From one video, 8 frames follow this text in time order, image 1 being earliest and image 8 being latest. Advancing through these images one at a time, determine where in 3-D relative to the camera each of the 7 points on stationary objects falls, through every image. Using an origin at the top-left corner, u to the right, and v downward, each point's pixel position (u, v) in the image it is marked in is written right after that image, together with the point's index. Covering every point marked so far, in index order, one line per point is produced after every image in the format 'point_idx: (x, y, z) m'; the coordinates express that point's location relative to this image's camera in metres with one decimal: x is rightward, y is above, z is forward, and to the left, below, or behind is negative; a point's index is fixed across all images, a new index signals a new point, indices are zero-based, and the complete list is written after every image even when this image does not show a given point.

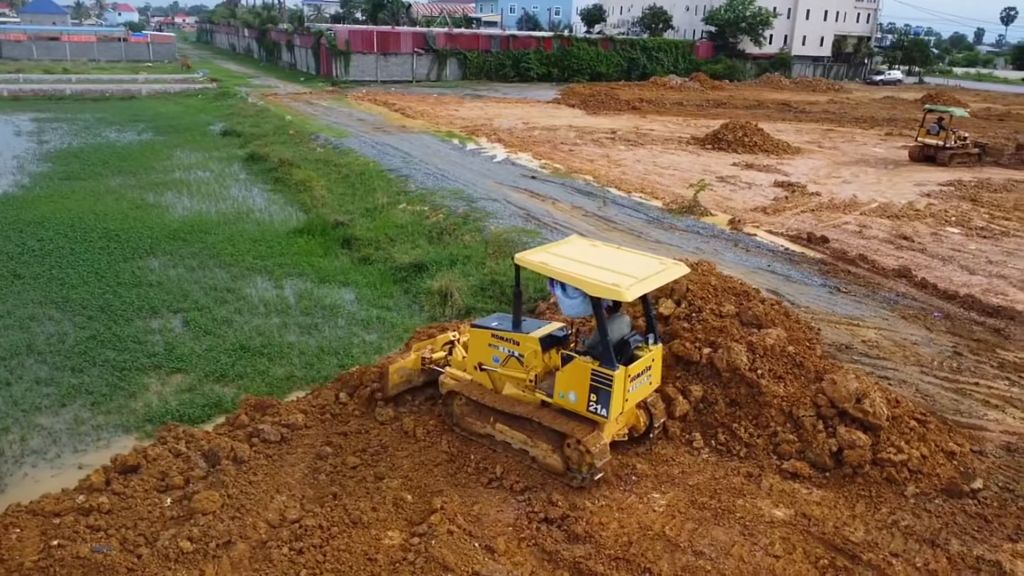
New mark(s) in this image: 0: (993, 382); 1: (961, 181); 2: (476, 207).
0: (+5.3, -1.0, +8.5) m
1: (+11.0, +2.6, +19.2) m
2: (-0.7, +1.7, +15.9) m
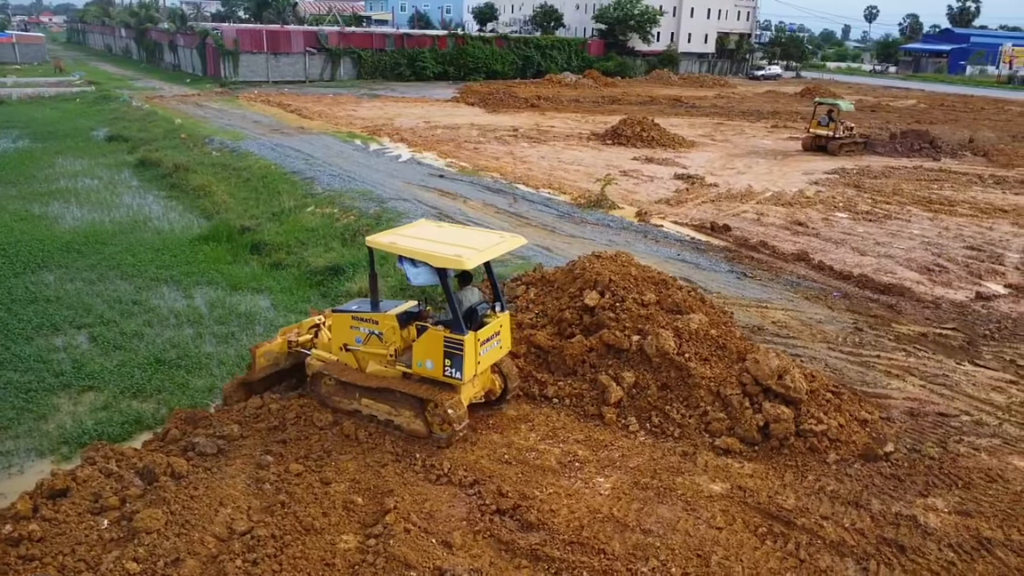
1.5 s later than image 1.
0: (+4.5, -0.8, +9.2) m
1: (+8.7, +3.1, +20.5) m
2: (-2.5, +1.6, +15.7) m
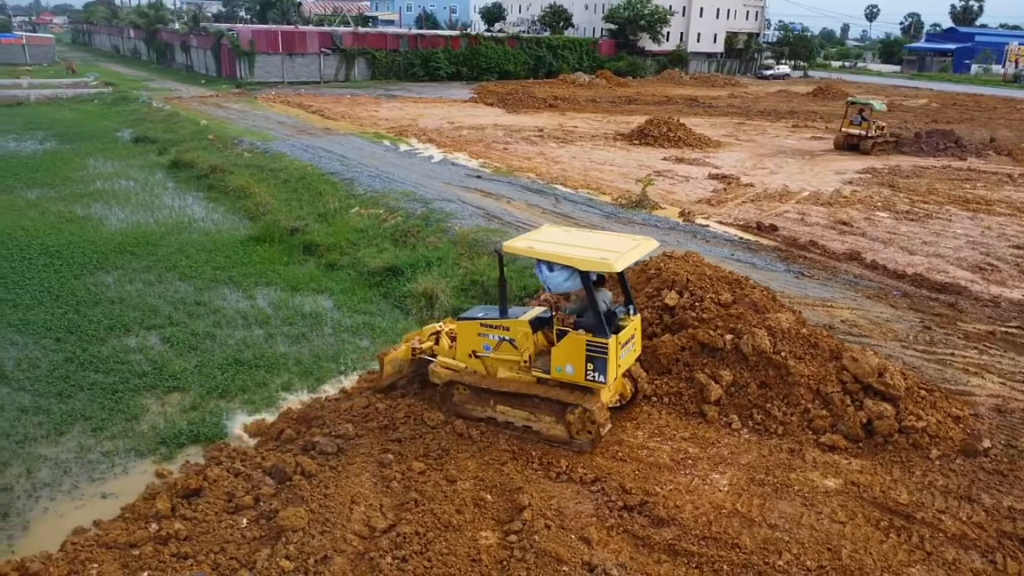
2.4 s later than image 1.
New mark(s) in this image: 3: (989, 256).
0: (+5.4, -0.8, +9.3) m
1: (+9.6, +3.1, +20.6) m
2: (-1.6, +1.6, +15.9) m
3: (+8.2, +0.5, +13.3) m
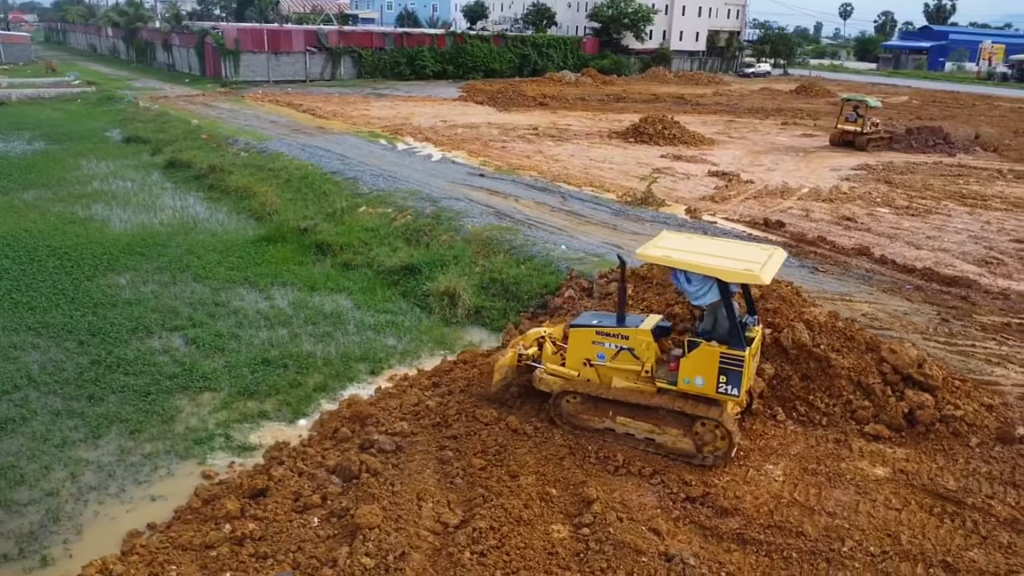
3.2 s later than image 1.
0: (+5.8, -0.7, +9.6) m
1: (+9.6, +3.3, +21.0) m
2: (-1.4, +1.7, +15.9) m
3: (+8.4, +0.7, +13.7) m
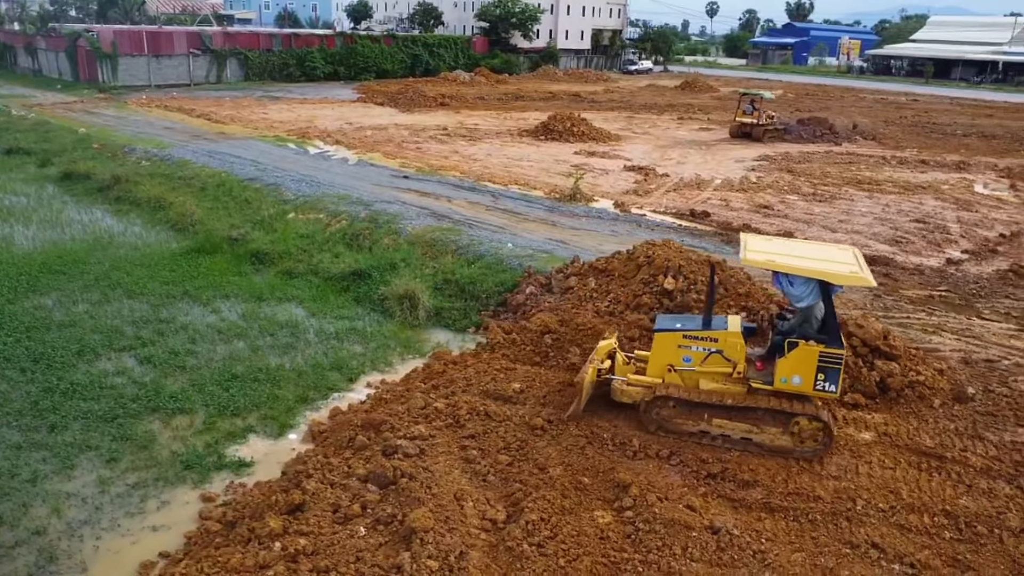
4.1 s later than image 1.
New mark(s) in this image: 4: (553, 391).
0: (+5.5, -0.4, +10.5) m
1: (+7.3, +3.8, +22.3) m
2: (-2.7, +1.6, +15.7) m
3: (+7.4, +1.1, +14.9) m
4: (+0.4, -1.0, +7.8) m
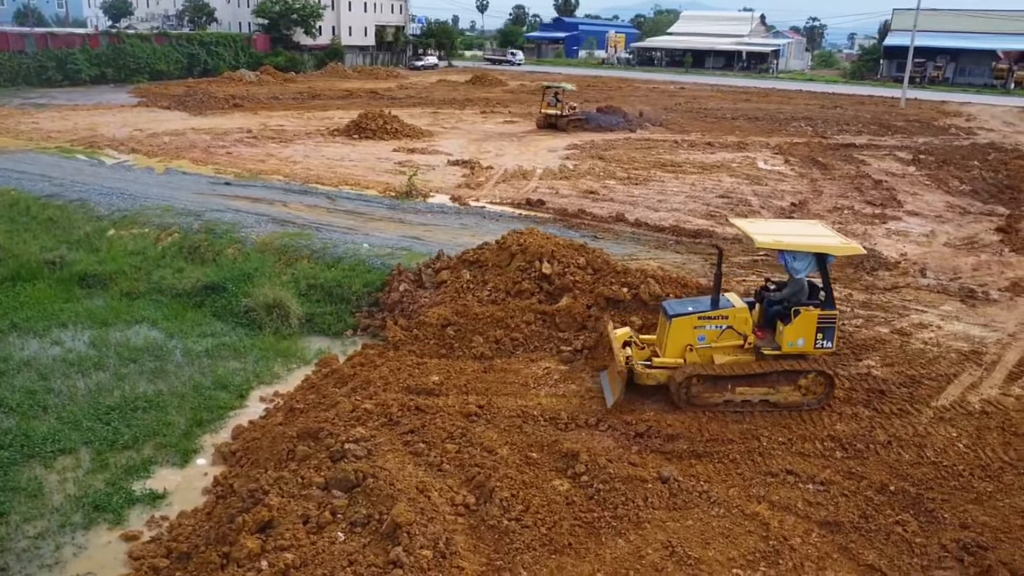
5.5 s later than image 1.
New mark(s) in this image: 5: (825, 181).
0: (+3.7, +0.2, +12.0) m
1: (+2.0, +4.3, +23.8) m
2: (-5.8, +1.3, +14.9) m
3: (+4.2, +1.8, +16.8) m
4: (-0.4, -0.9, +8.1) m
5: (+7.9, +2.7, +19.6) m
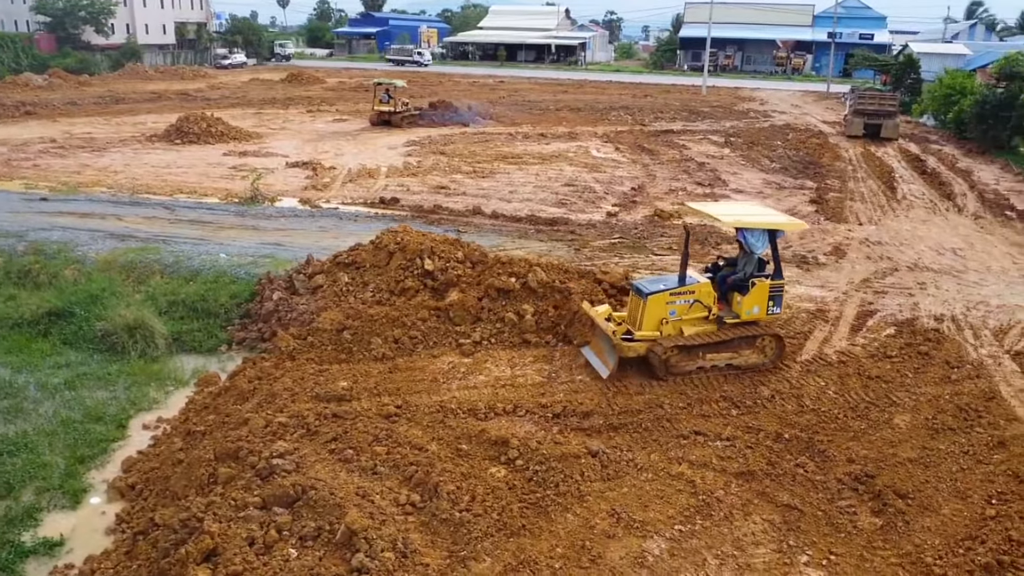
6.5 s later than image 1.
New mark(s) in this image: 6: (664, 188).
0: (+1.6, +0.5, +12.7) m
1: (-2.9, +4.5, +23.8) m
2: (-8.2, +0.8, +13.4) m
3: (+1.0, +2.1, +17.5) m
4: (-1.4, -1.0, +8.0) m
5: (+3.9, +3.3, +21.1) m
6: (+3.6, +2.3, +18.3) m
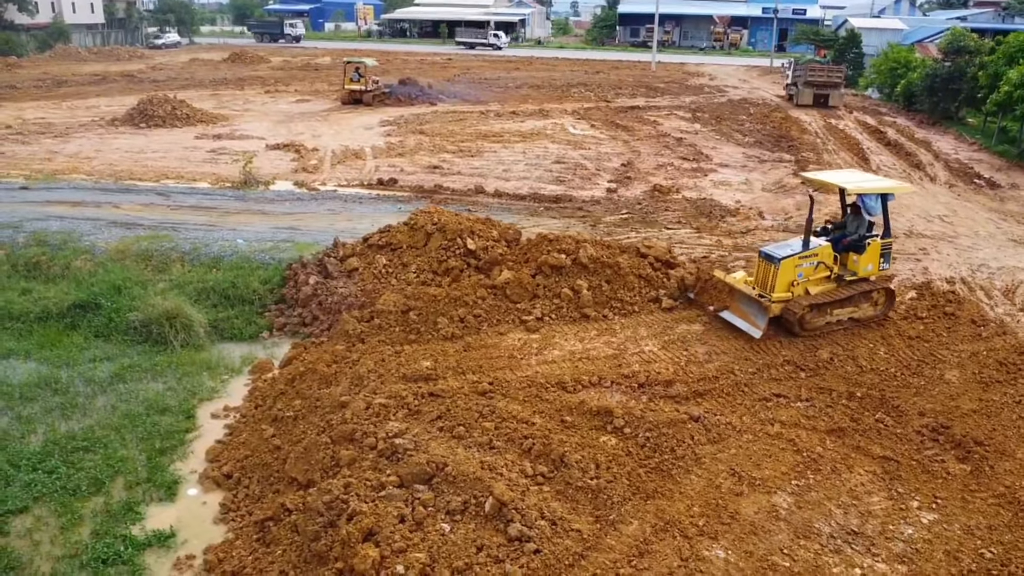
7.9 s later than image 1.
0: (+2.0, +0.9, +13.1) m
1: (-3.6, +5.0, +23.6) m
2: (-7.9, +0.9, +12.9) m
3: (+0.9, +2.6, +17.7) m
4: (-0.6, -0.8, +8.1) m
5: (+3.4, +4.0, +21.5) m
6: (+3.4, +3.0, +18.7) m
